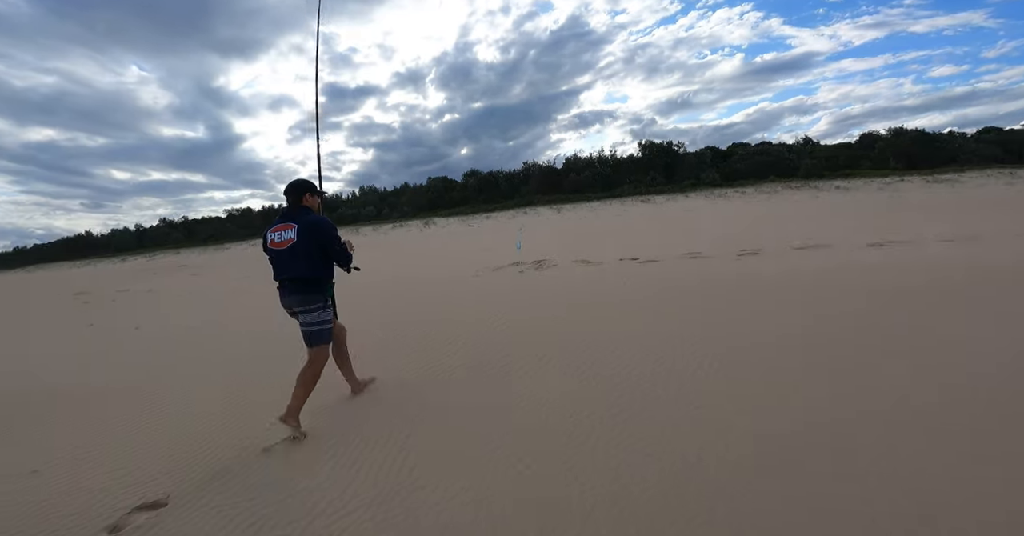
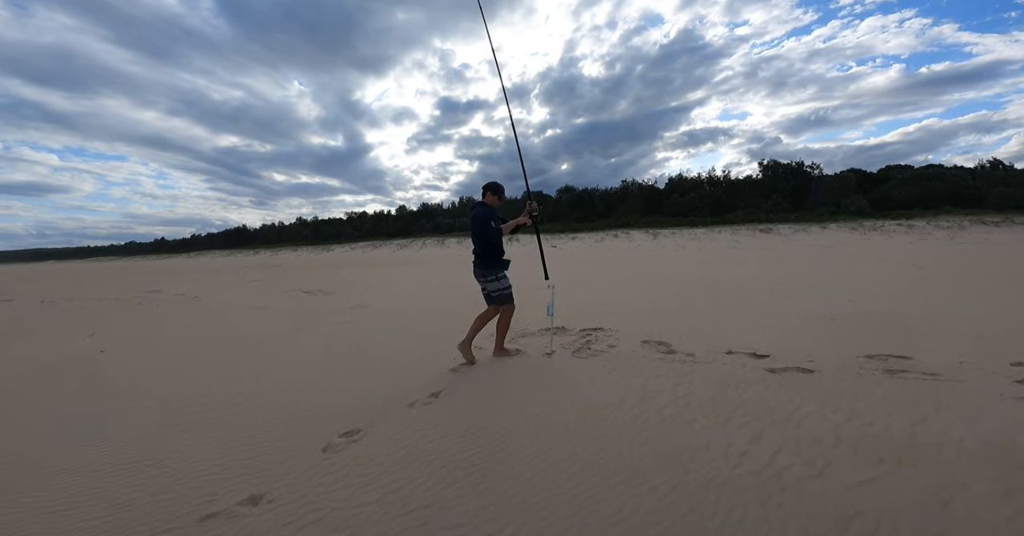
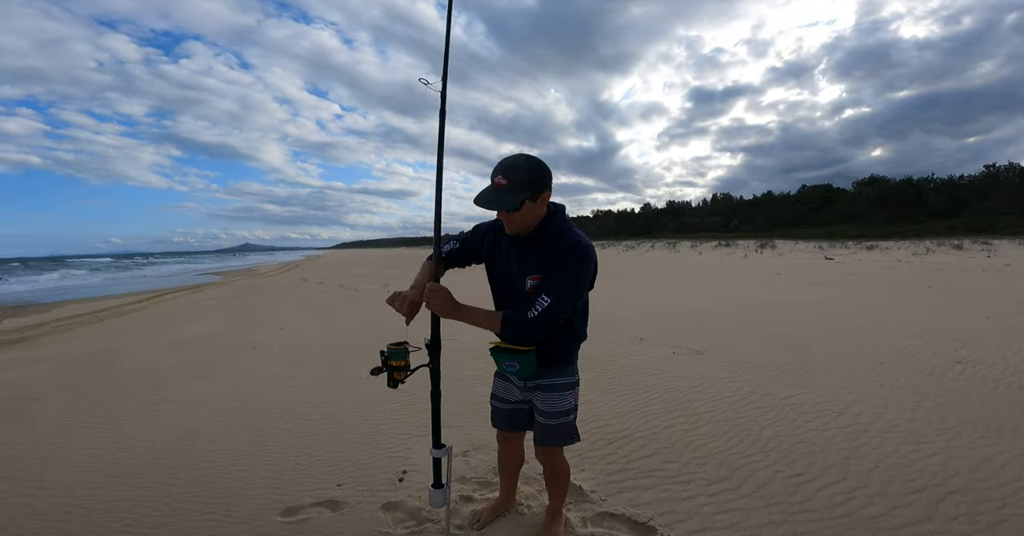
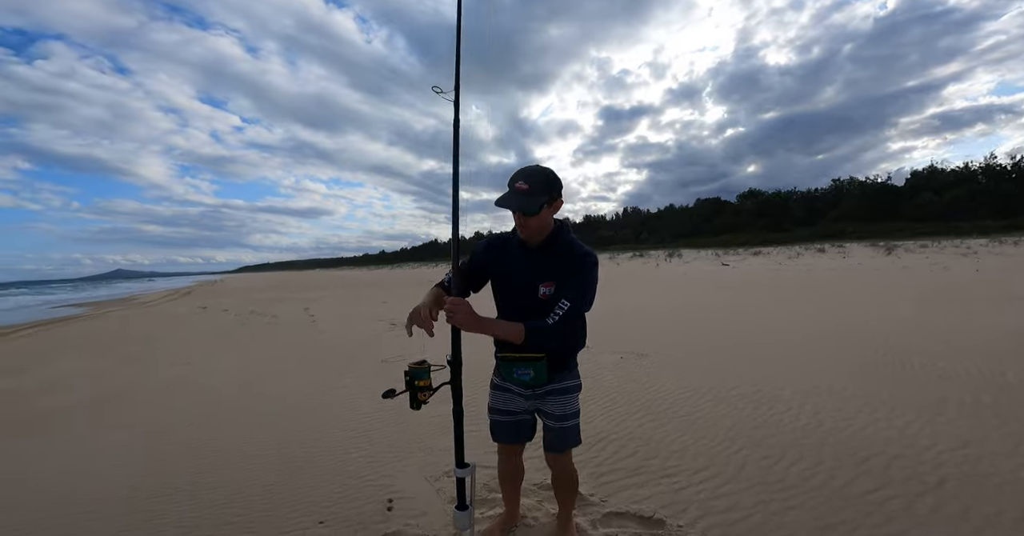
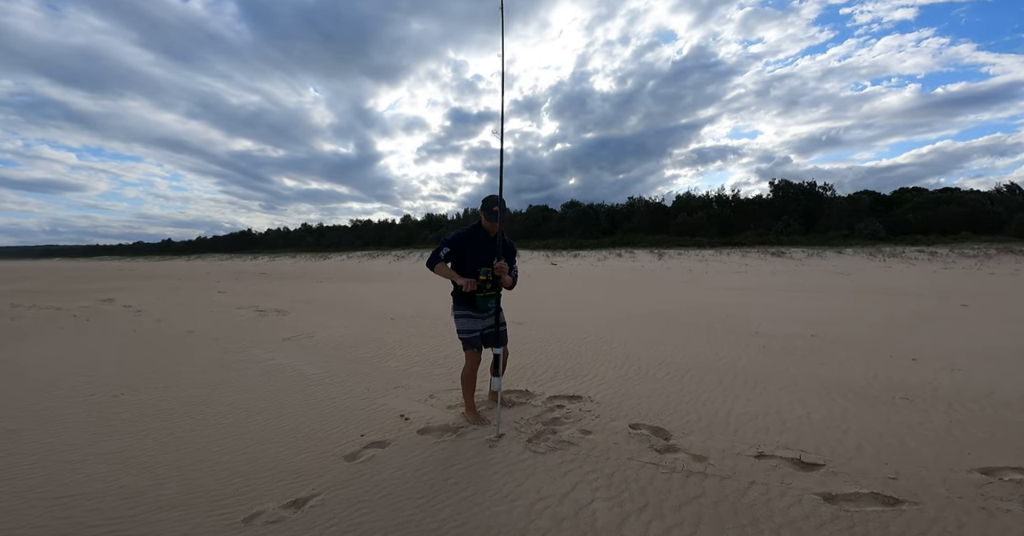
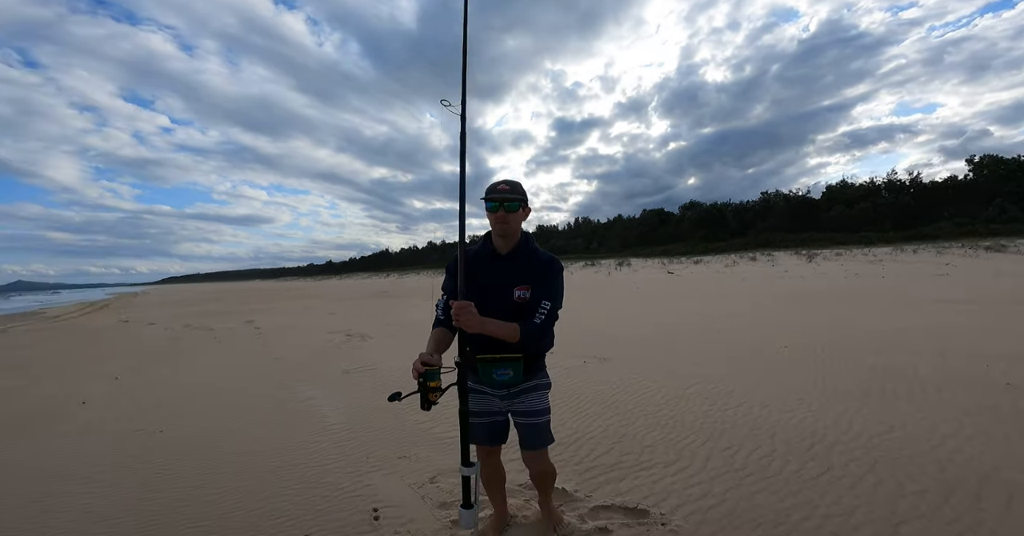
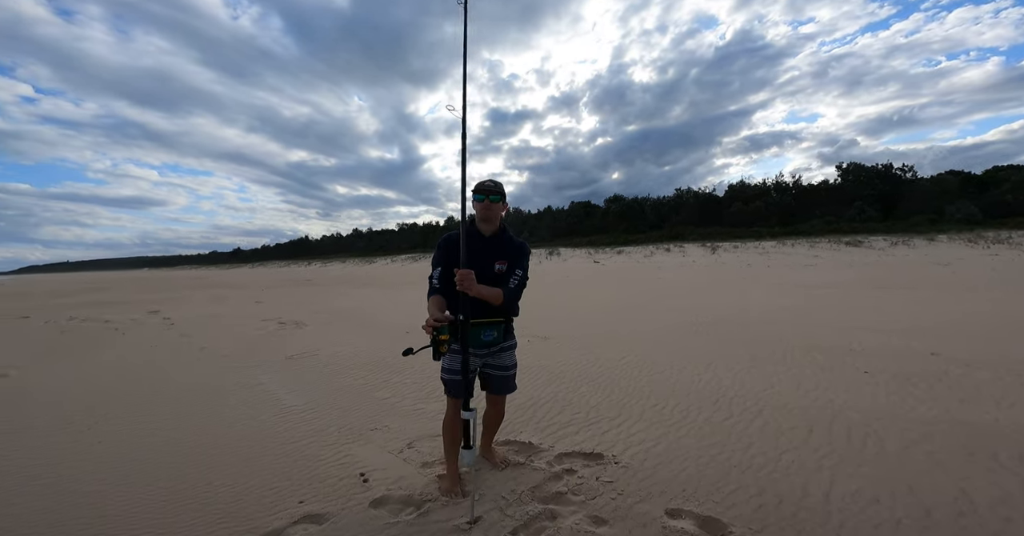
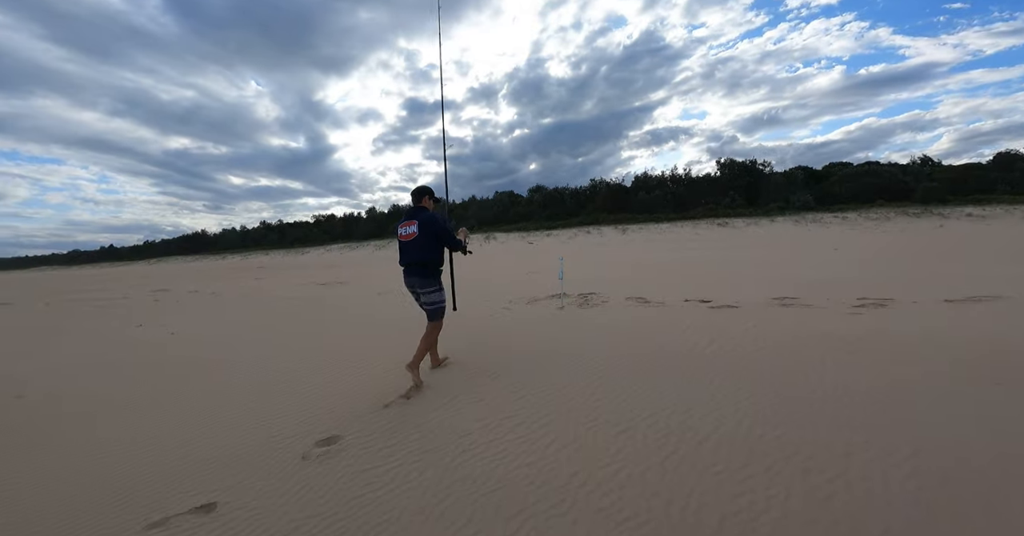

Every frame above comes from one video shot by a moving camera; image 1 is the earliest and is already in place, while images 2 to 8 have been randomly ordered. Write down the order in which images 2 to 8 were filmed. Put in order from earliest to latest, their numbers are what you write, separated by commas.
8, 2, 5, 7, 6, 4, 3
